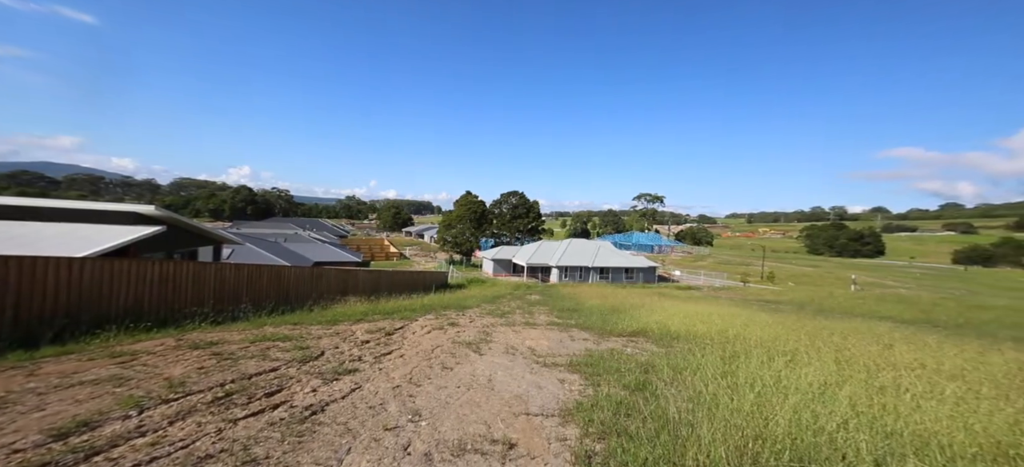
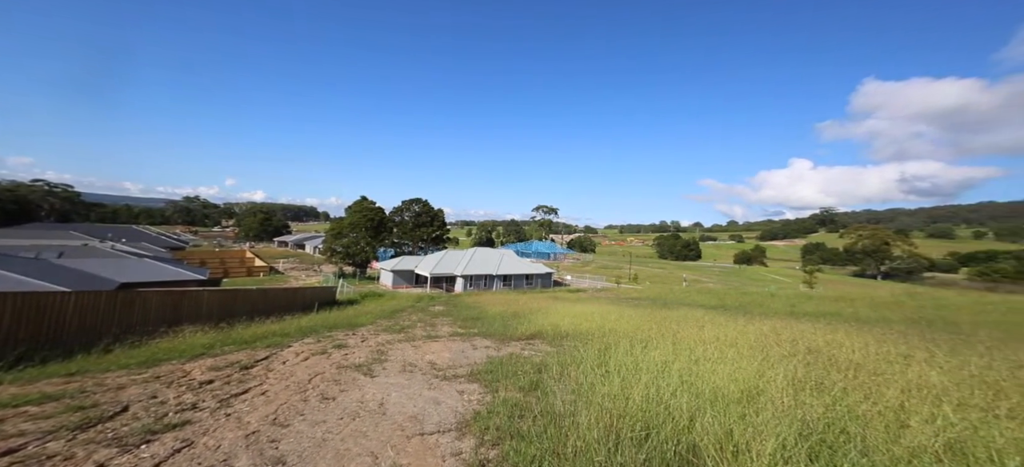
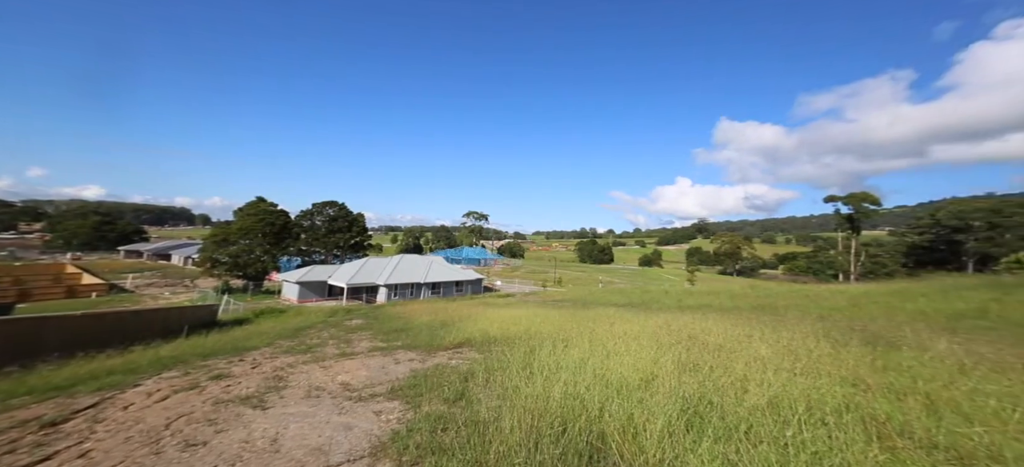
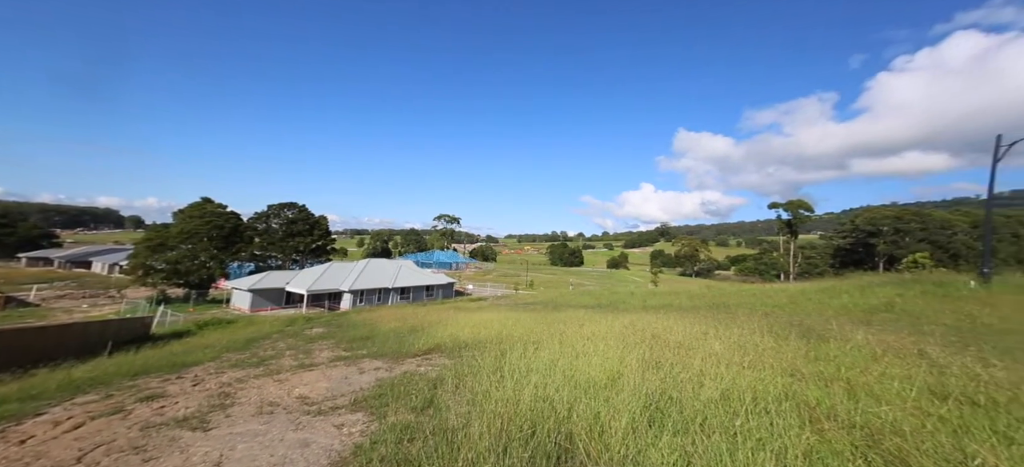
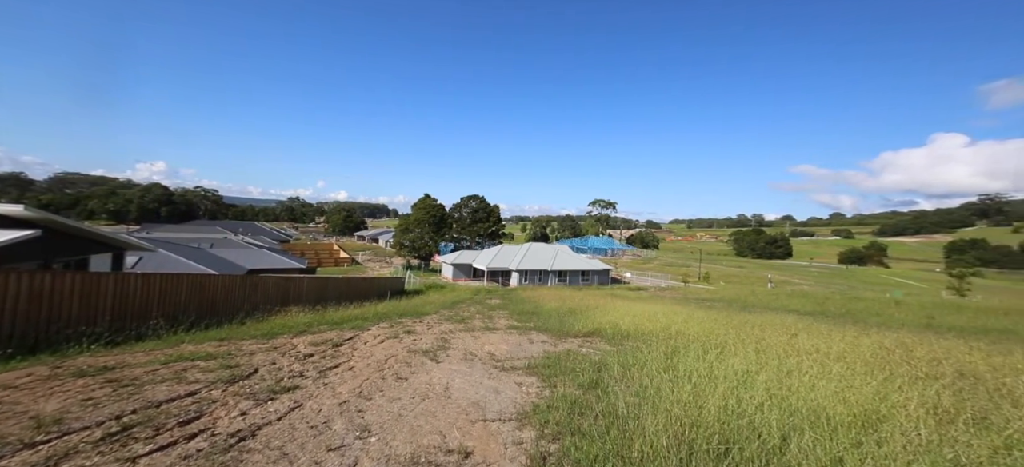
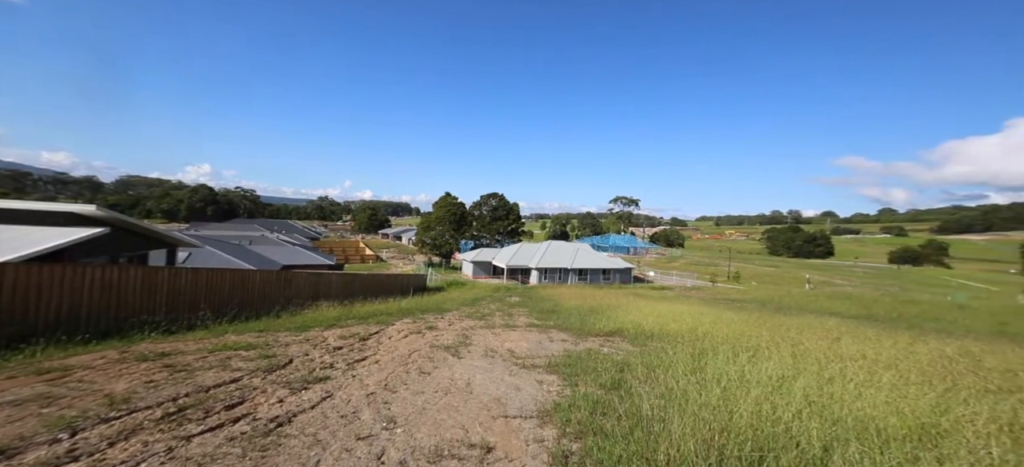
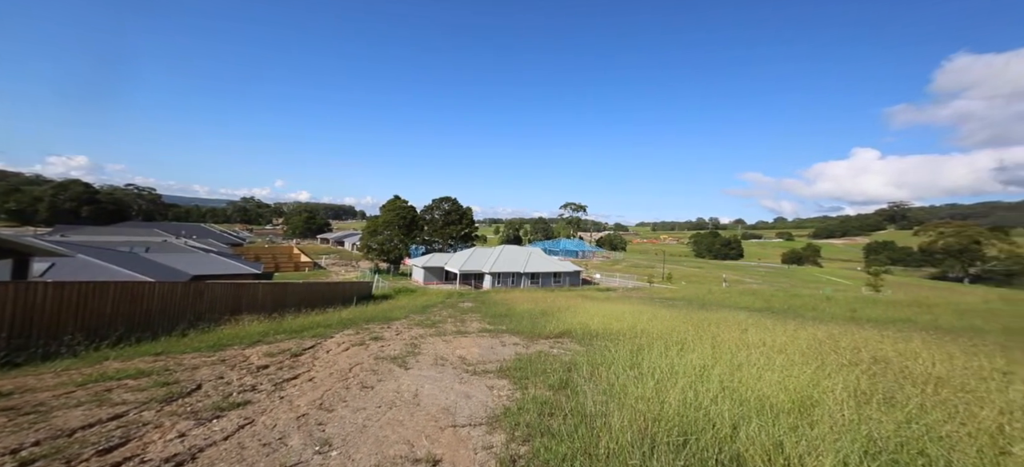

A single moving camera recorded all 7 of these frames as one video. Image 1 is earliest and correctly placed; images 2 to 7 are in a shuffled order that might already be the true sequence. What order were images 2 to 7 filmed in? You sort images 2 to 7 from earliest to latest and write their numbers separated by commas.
6, 5, 7, 2, 3, 4
